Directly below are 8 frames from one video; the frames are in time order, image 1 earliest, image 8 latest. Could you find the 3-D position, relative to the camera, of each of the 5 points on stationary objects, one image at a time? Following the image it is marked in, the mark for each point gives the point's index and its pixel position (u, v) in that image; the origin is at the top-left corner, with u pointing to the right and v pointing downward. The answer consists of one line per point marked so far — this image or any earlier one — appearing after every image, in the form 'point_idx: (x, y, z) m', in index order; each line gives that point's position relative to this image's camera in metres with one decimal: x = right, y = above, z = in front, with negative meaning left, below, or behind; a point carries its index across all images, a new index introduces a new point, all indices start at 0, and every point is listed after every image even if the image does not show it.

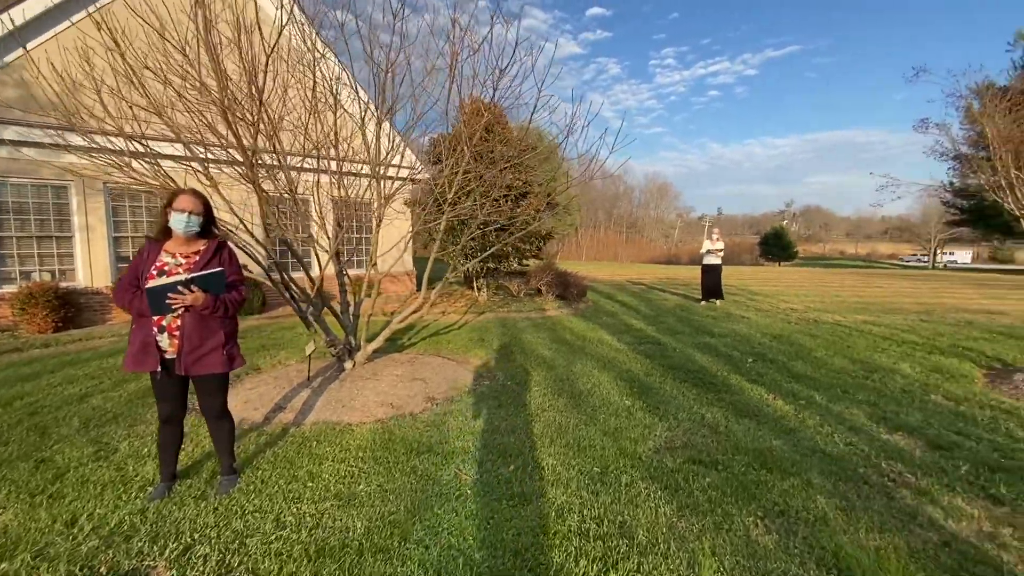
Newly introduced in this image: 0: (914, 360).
0: (+4.7, -0.8, +5.6) m
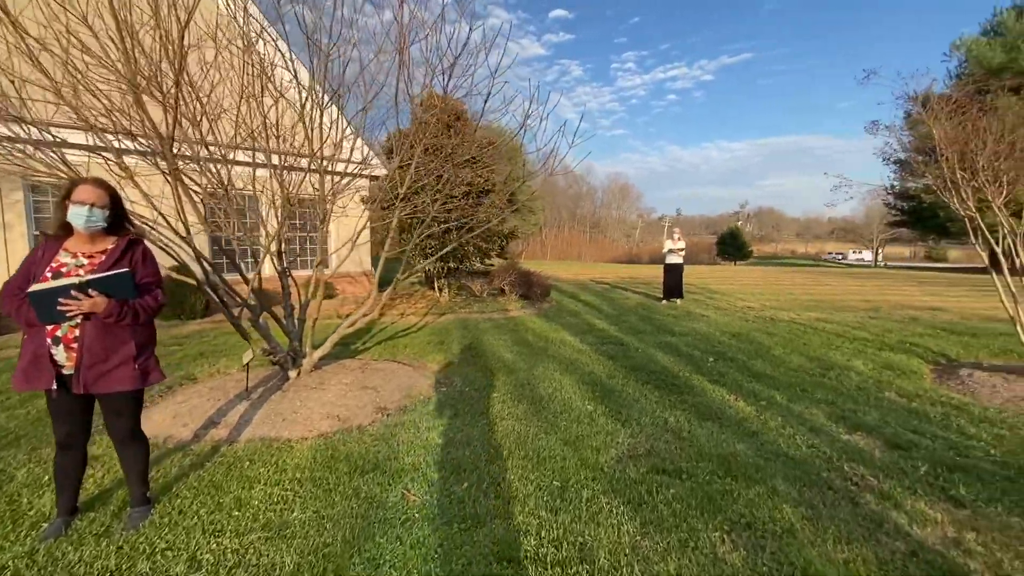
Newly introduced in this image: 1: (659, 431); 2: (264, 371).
0: (+4.2, -0.8, +5.7) m
1: (+1.0, -1.0, +3.4) m
2: (-2.4, -0.8, +4.7) m
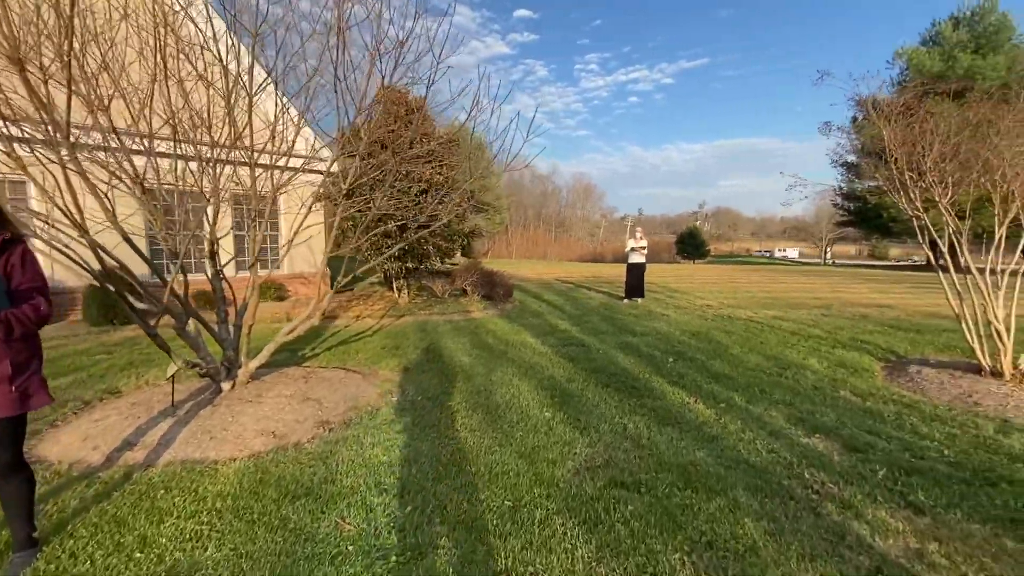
0: (+3.7, -0.8, +5.7) m
1: (+0.7, -1.0, +3.2) m
2: (-2.8, -0.9, +4.3) m
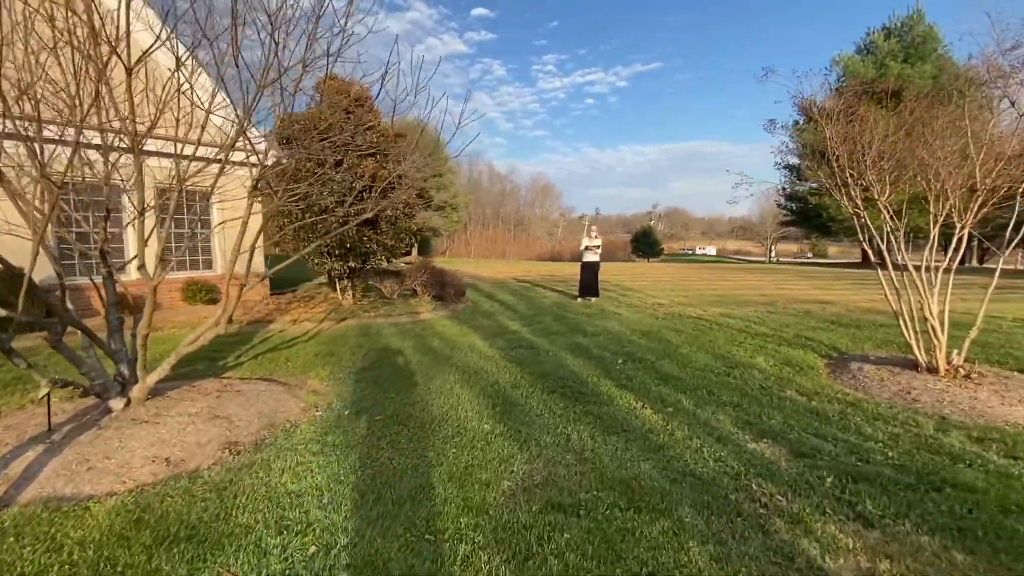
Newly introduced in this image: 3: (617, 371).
0: (+3.1, -0.8, +5.7) m
1: (+0.3, -1.0, +3.0) m
2: (-3.3, -0.9, +3.8) m
3: (+1.1, -0.8, +4.9) m
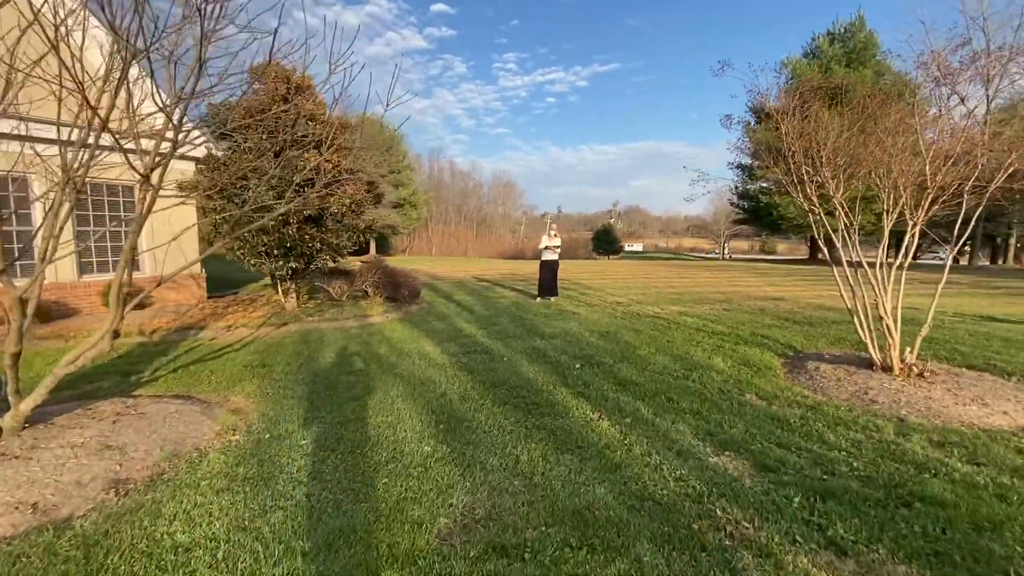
0: (+2.5, -0.8, +5.6) m
1: (0.0, -1.0, +2.7) m
2: (-3.7, -1.0, +3.2) m
3: (+0.6, -0.9, +4.6) m
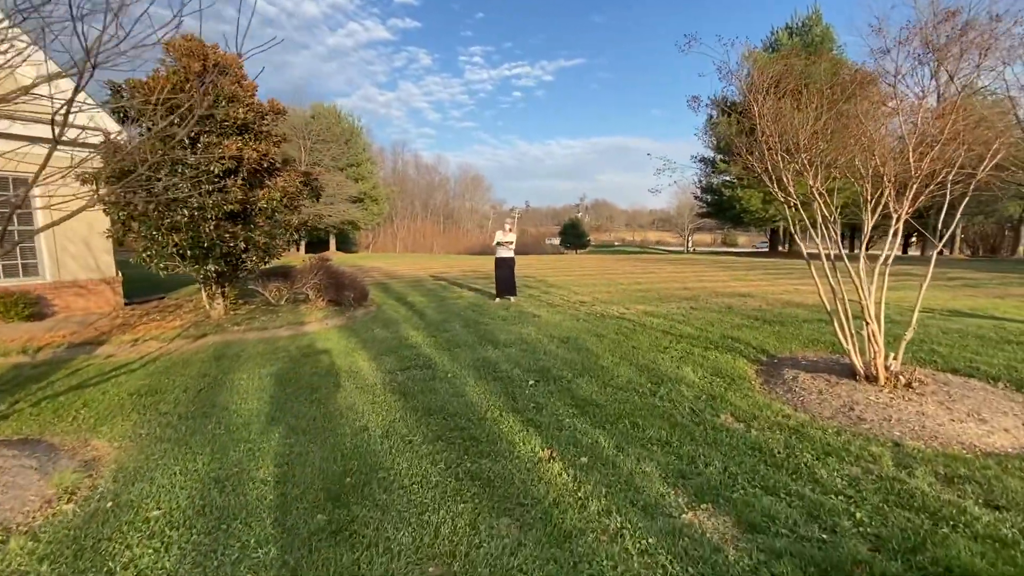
0: (+2.0, -0.8, +5.1) m
1: (-0.4, -1.1, +2.0) m
2: (-4.1, -1.1, +2.2) m
3: (+0.1, -0.9, +3.9) m
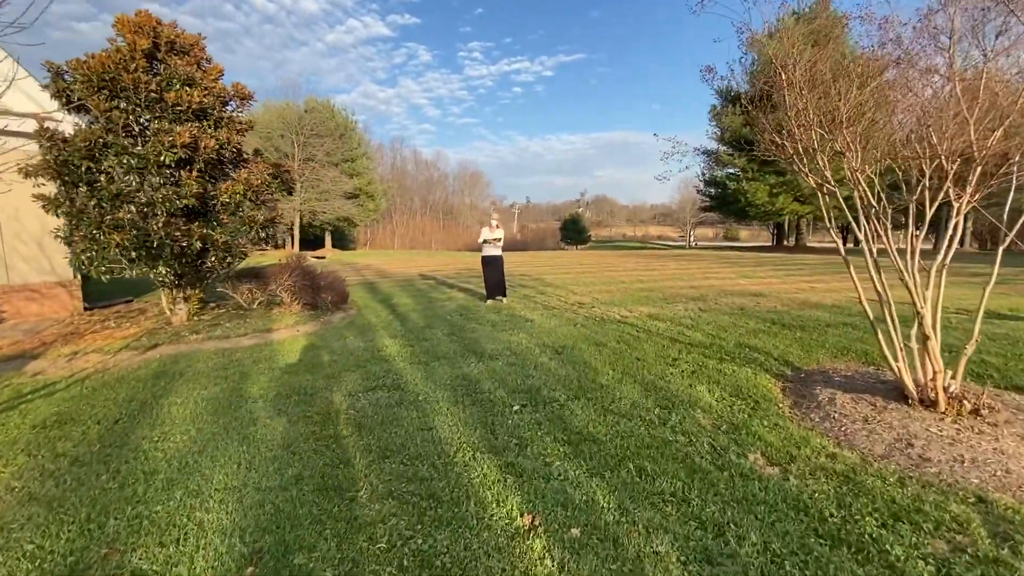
0: (+1.8, -0.8, +4.4) m
1: (-0.5, -1.2, +1.3) m
2: (-4.3, -1.2, +1.5) m
3: (0.0, -1.0, +3.2) m
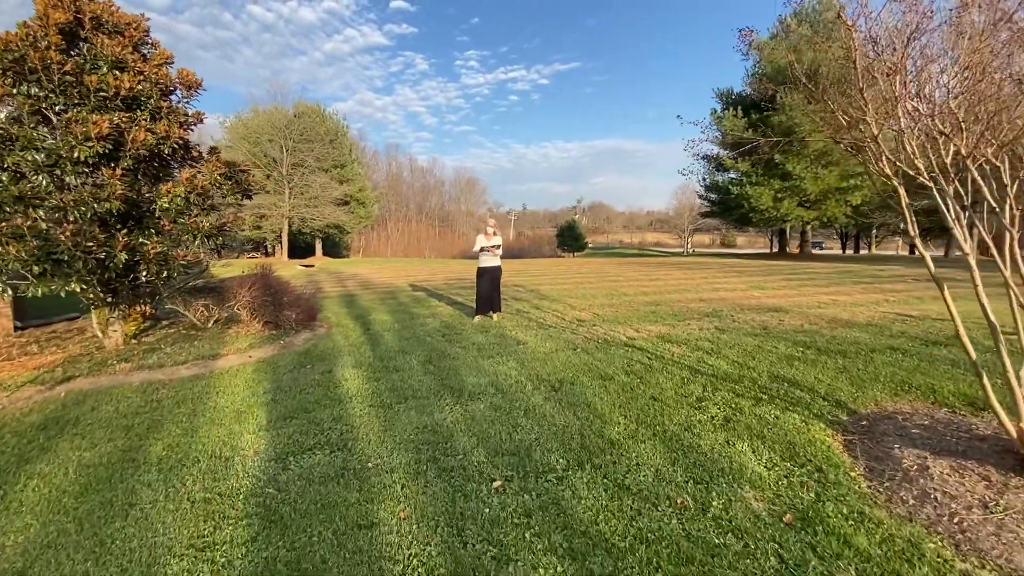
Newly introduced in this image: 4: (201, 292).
0: (+1.7, -1.0, +3.4) m
1: (-0.6, -1.3, +0.3) m
2: (-4.4, -1.3, +0.5) m
3: (-0.2, -1.1, +2.3) m
4: (-4.9, -0.1, +7.7) m
